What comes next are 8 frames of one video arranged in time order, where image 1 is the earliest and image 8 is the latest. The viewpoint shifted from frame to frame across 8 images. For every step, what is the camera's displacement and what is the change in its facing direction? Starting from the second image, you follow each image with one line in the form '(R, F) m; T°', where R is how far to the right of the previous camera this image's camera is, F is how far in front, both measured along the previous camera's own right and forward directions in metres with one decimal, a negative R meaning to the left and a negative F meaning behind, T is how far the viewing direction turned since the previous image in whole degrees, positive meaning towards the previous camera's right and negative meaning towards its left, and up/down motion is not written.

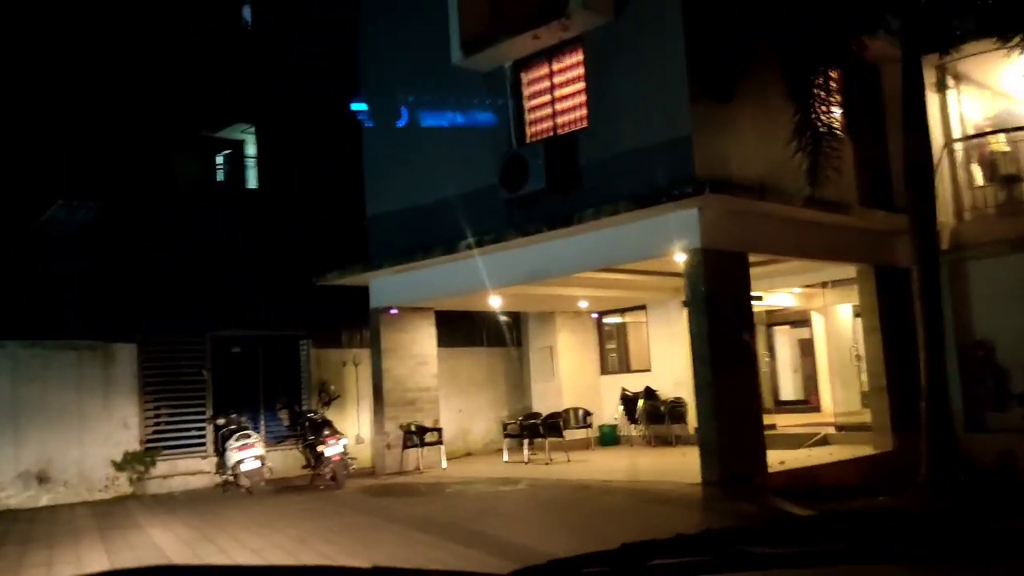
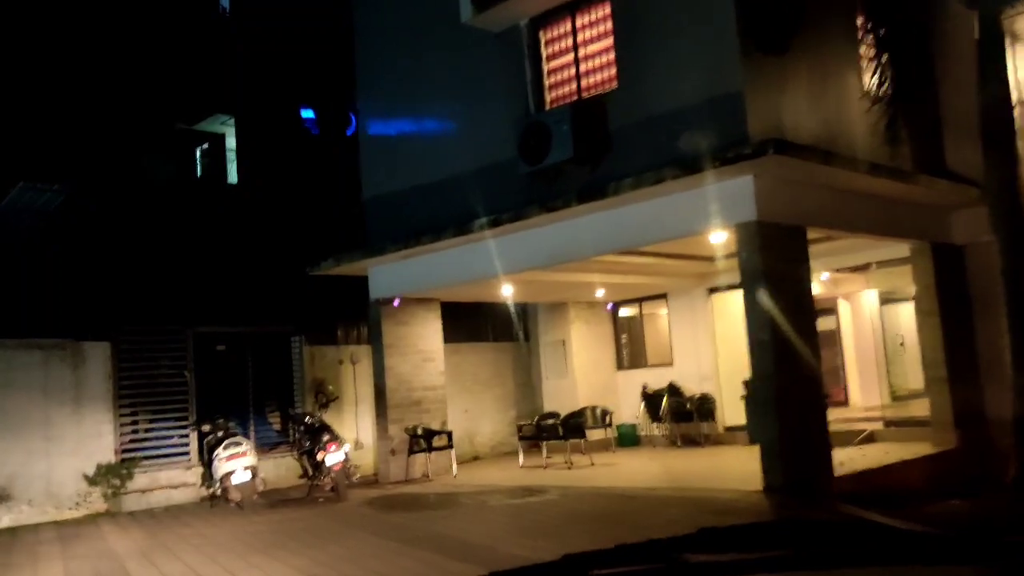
(-0.4, +1.1) m; +1°
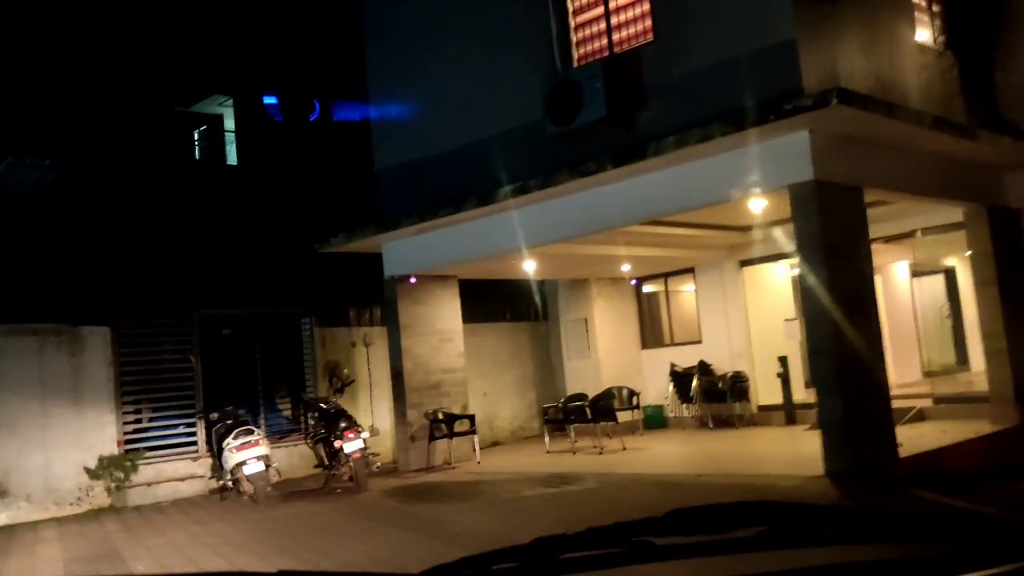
(-0.3, +0.6) m; 0°
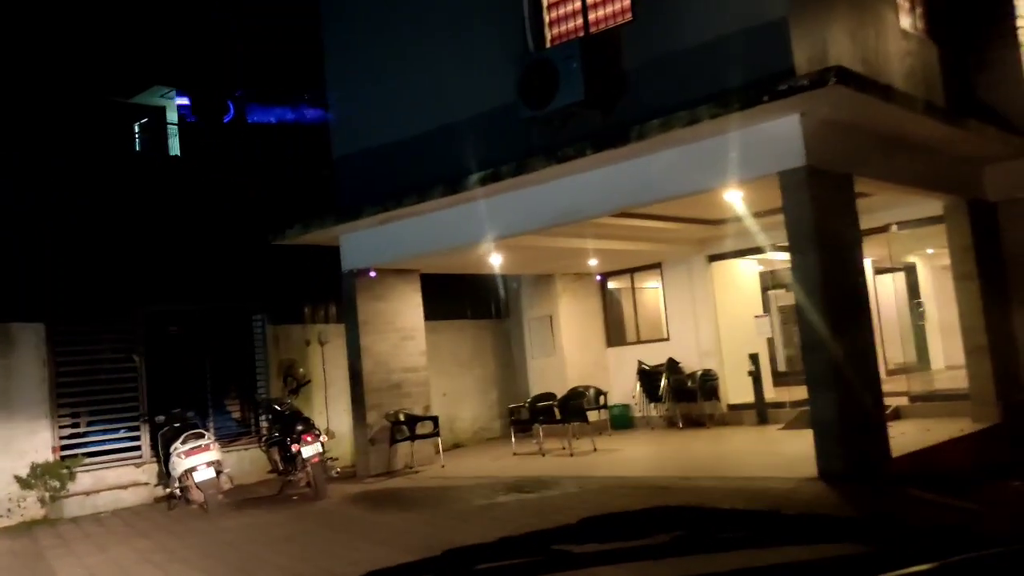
(-0.2, +0.5) m; +3°
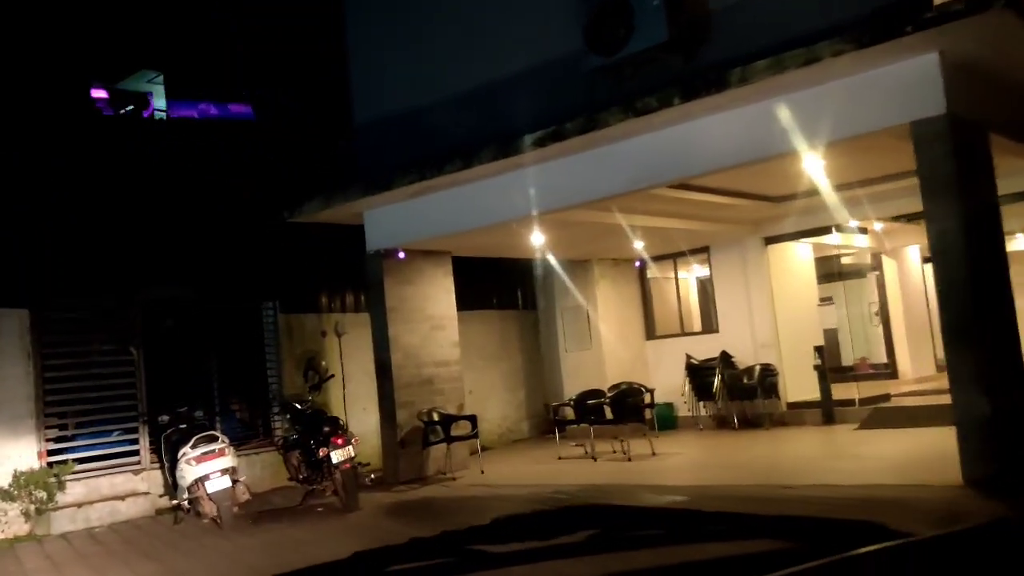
(-0.6, +1.1) m; +1°
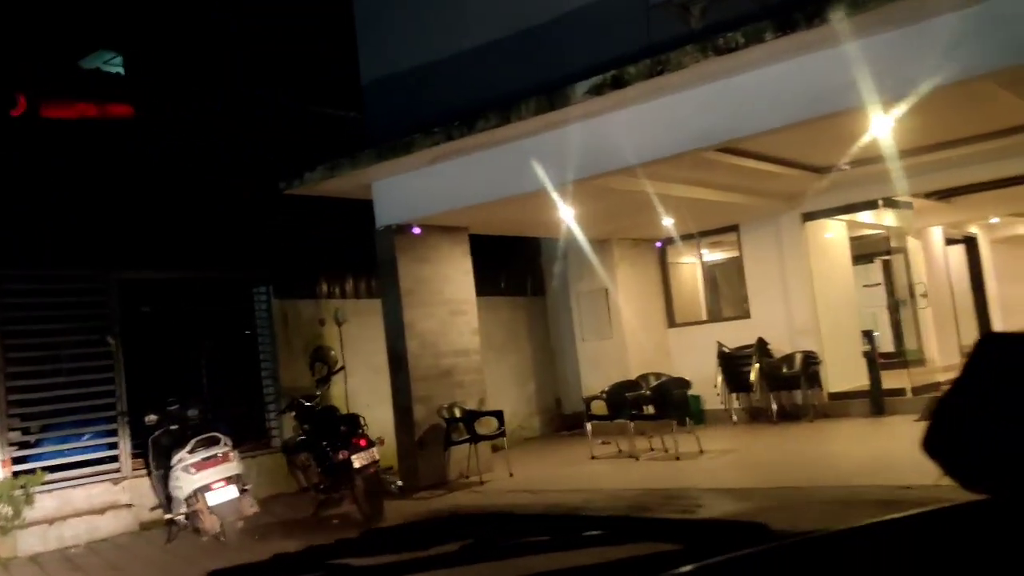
(-0.6, +1.0) m; +2°
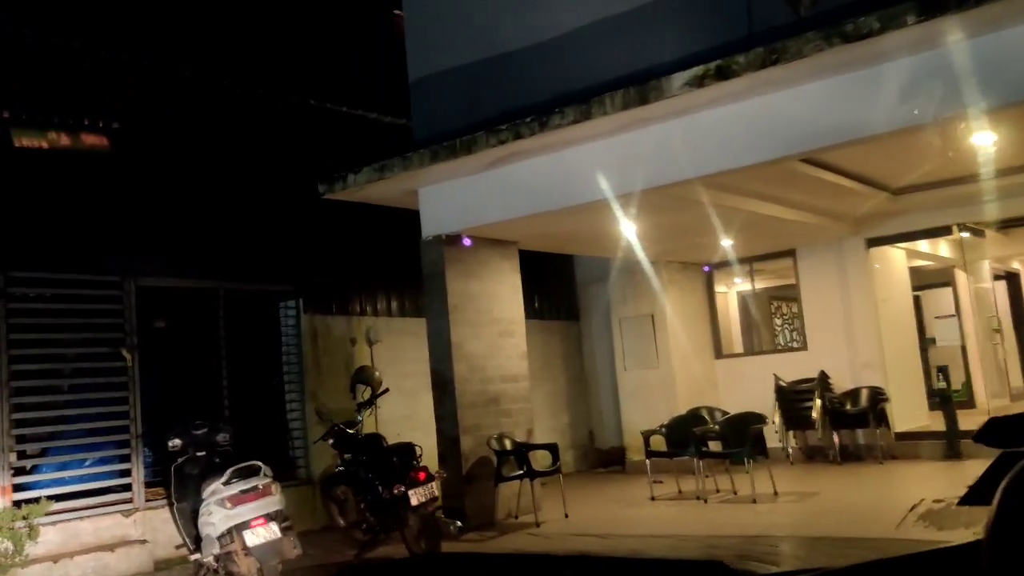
(-0.5, +0.7) m; +1°
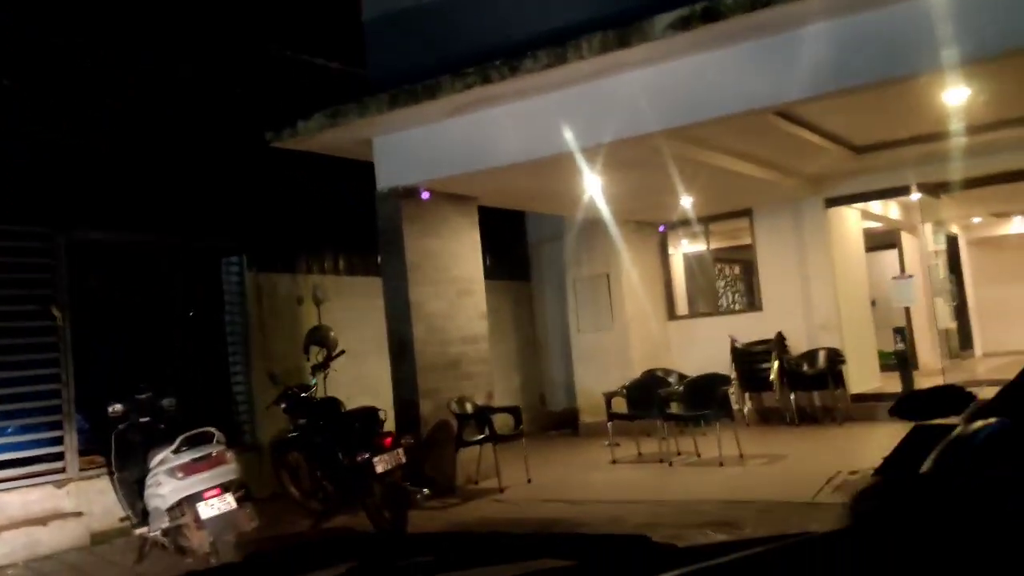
(-0.2, +0.3) m; +4°
